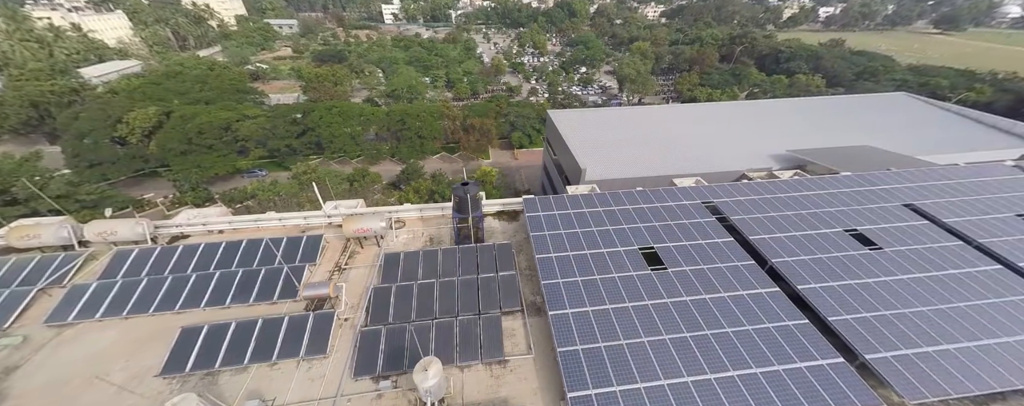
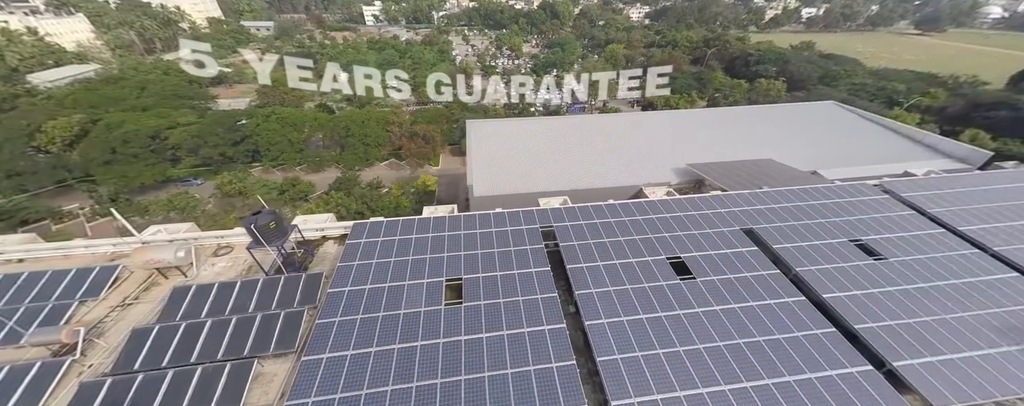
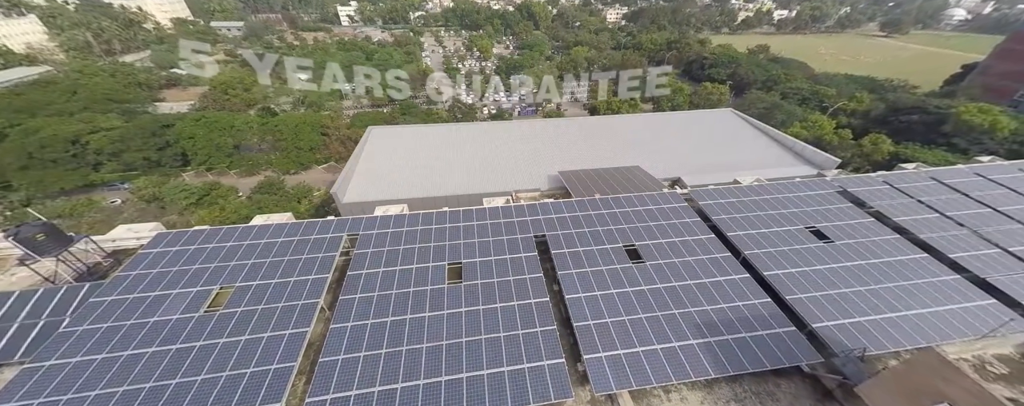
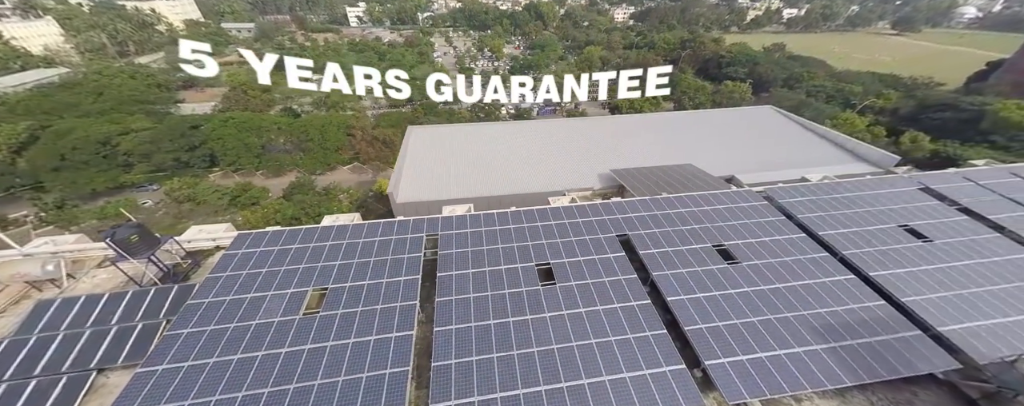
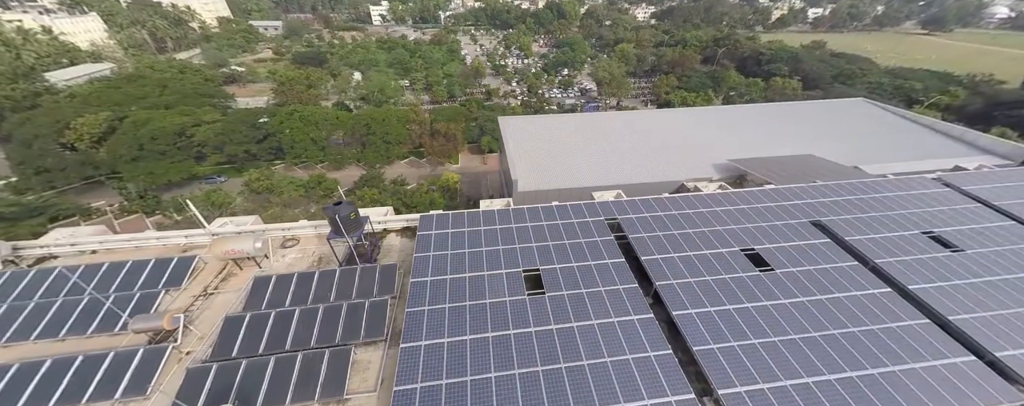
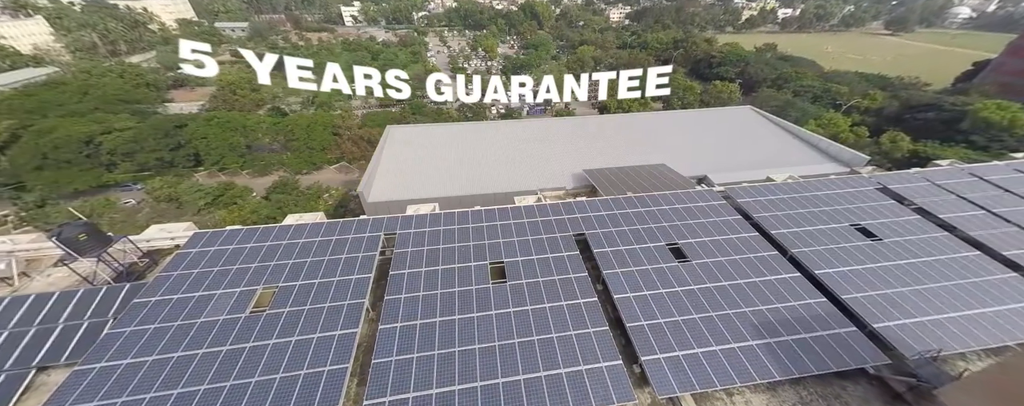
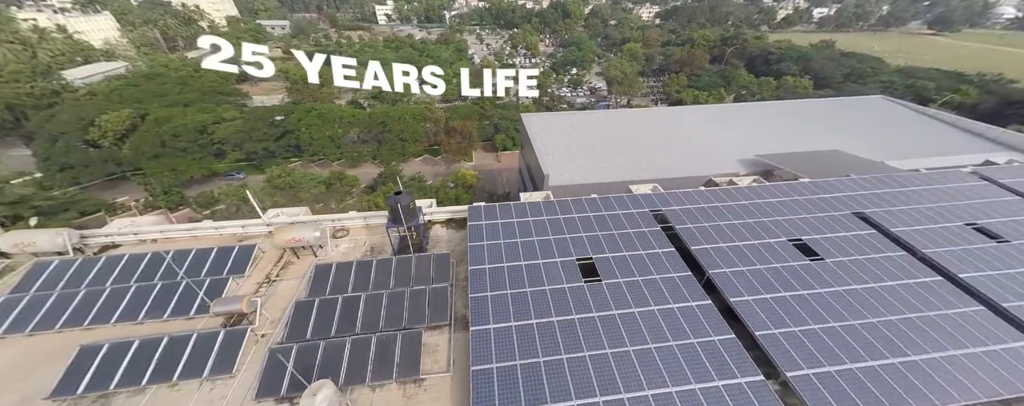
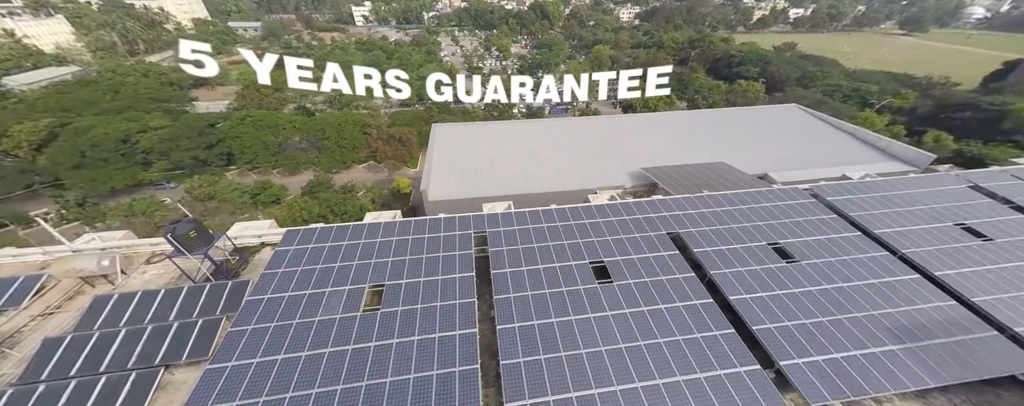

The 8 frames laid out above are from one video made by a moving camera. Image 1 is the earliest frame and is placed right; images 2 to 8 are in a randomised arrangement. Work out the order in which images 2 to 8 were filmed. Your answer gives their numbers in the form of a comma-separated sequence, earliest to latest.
7, 5, 2, 8, 4, 6, 3
